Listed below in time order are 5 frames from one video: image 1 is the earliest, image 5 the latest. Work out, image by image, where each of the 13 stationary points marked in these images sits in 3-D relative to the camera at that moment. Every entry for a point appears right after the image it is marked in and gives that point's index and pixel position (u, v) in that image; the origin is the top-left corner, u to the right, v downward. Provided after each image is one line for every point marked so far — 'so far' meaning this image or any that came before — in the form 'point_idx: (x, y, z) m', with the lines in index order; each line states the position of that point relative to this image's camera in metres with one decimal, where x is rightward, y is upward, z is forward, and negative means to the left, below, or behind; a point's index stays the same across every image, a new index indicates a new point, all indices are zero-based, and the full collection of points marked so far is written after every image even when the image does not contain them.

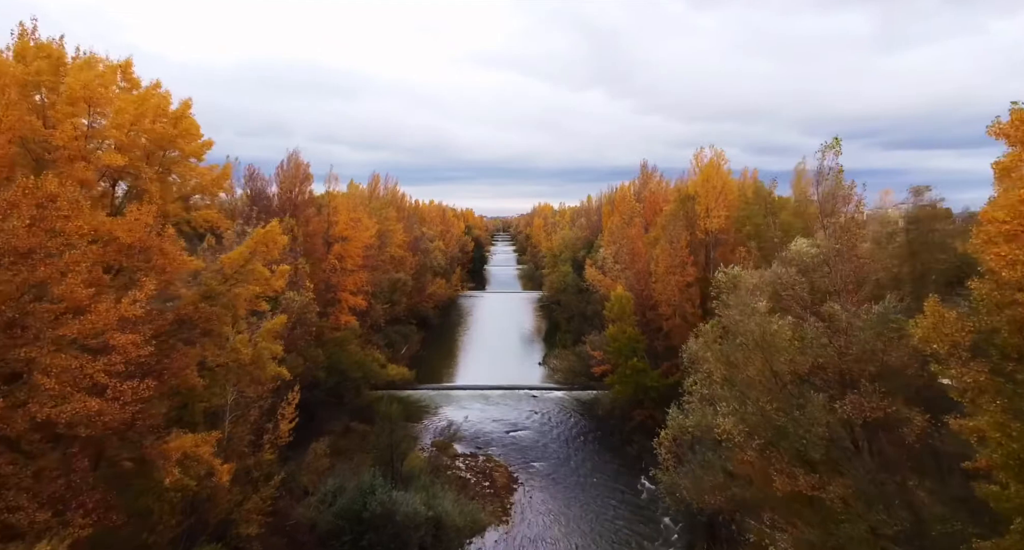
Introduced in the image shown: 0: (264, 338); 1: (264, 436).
0: (-5.6, -1.4, +14.9) m
1: (-6.4, -4.2, +16.9) m
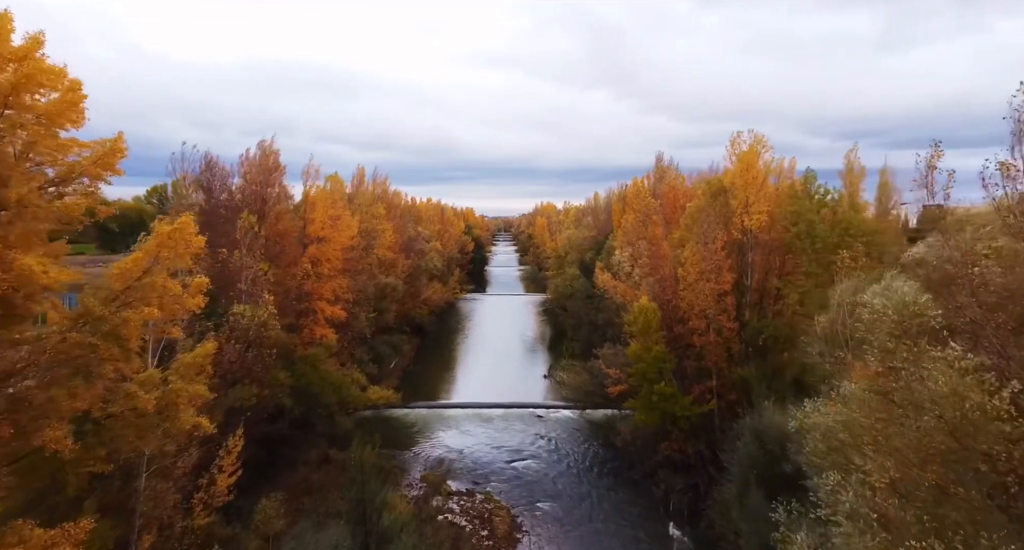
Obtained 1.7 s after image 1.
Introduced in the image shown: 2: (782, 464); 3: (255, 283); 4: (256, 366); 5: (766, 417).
0: (-5.5, -1.6, +11.0) m
1: (-6.3, -4.4, +13.0) m
2: (+6.5, -4.5, +15.6) m
3: (-7.0, -0.2, +17.8) m
4: (-6.6, -2.4, +16.8) m
5: (+6.4, -3.6, +16.5) m
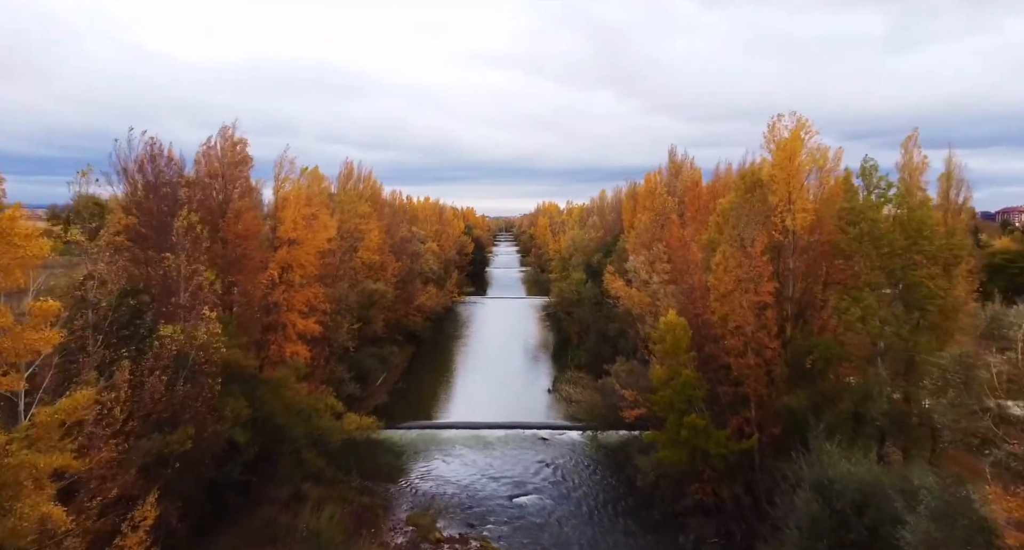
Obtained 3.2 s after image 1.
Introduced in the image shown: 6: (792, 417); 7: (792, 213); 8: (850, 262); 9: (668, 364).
0: (-5.5, -1.9, +7.7) m
1: (-6.3, -4.6, +9.7) m
2: (+6.5, -4.8, +12.3) m
3: (-7.0, -0.5, +14.4) m
4: (-6.6, -2.6, +13.5) m
5: (+6.4, -3.8, +13.2) m
6: (+7.2, -3.7, +16.9) m
7: (+7.9, +1.7, +18.4) m
8: (+9.5, +0.4, +18.3) m
9: (+4.2, -2.4, +17.6) m
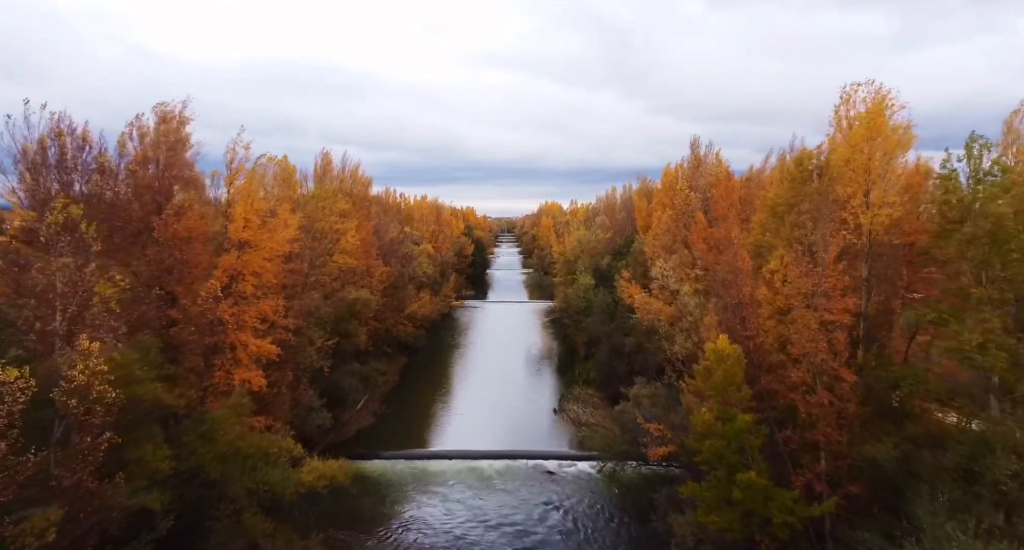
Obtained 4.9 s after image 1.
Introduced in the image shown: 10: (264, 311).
0: (-5.5, -2.1, +3.8) m
1: (-6.3, -4.9, +5.8) m
2: (+6.5, -5.0, +8.3) m
3: (-7.0, -0.7, +10.6) m
4: (-6.5, -2.9, +9.6) m
5: (+6.5, -4.1, +9.2) m
6: (+7.3, -3.9, +12.9) m
7: (+7.9, +1.5, +14.4) m
8: (+9.5, +0.1, +14.4) m
9: (+4.2, -2.7, +13.7) m
10: (-6.6, -1.0, +17.3) m
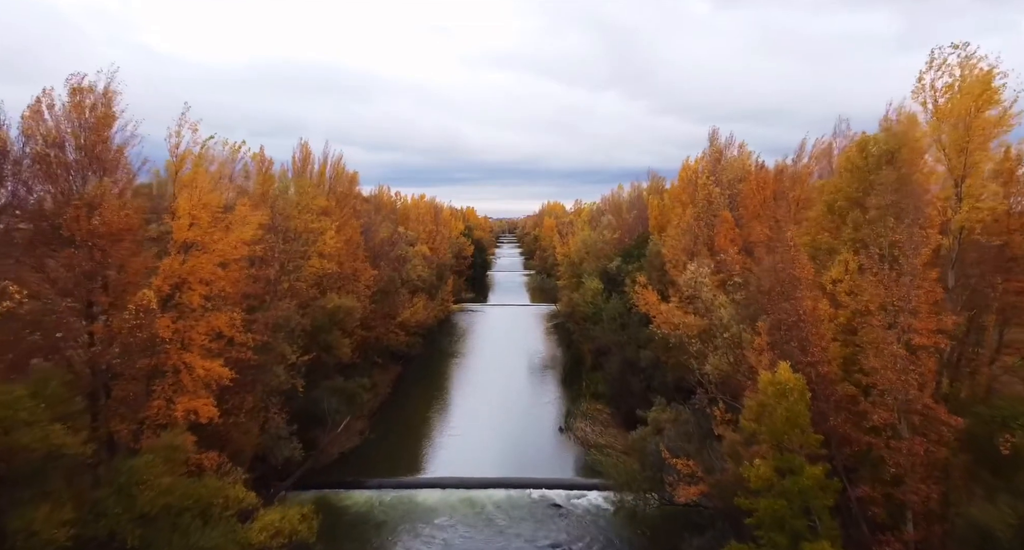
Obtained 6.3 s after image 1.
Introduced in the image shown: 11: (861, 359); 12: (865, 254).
0: (-5.5, -2.3, +0.9) m
1: (-6.3, -5.1, +2.8) m
2: (+6.5, -5.2, +5.4) m
3: (-7.0, -0.9, +7.6) m
4: (-6.5, -3.0, +6.6) m
5: (+6.5, -4.3, +6.3) m
6: (+7.3, -4.1, +10.0) m
7: (+7.9, +1.3, +11.5) m
8: (+9.5, -0.1, +11.4) m
9: (+4.2, -2.8, +10.7) m
10: (-6.5, -1.1, +14.4) m
11: (+5.9, -1.5, +11.2) m
12: (+6.3, +0.5, +11.9) m
